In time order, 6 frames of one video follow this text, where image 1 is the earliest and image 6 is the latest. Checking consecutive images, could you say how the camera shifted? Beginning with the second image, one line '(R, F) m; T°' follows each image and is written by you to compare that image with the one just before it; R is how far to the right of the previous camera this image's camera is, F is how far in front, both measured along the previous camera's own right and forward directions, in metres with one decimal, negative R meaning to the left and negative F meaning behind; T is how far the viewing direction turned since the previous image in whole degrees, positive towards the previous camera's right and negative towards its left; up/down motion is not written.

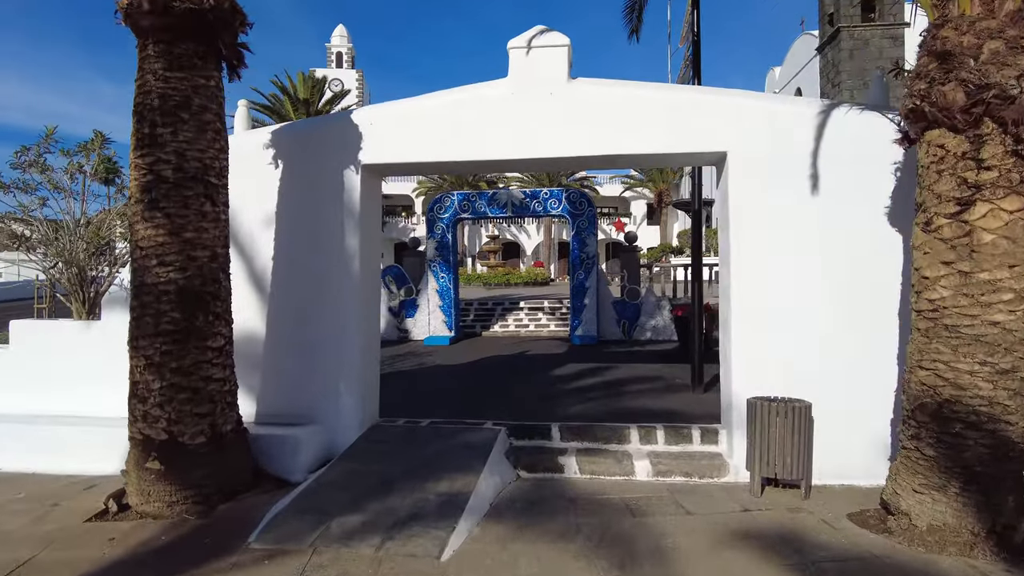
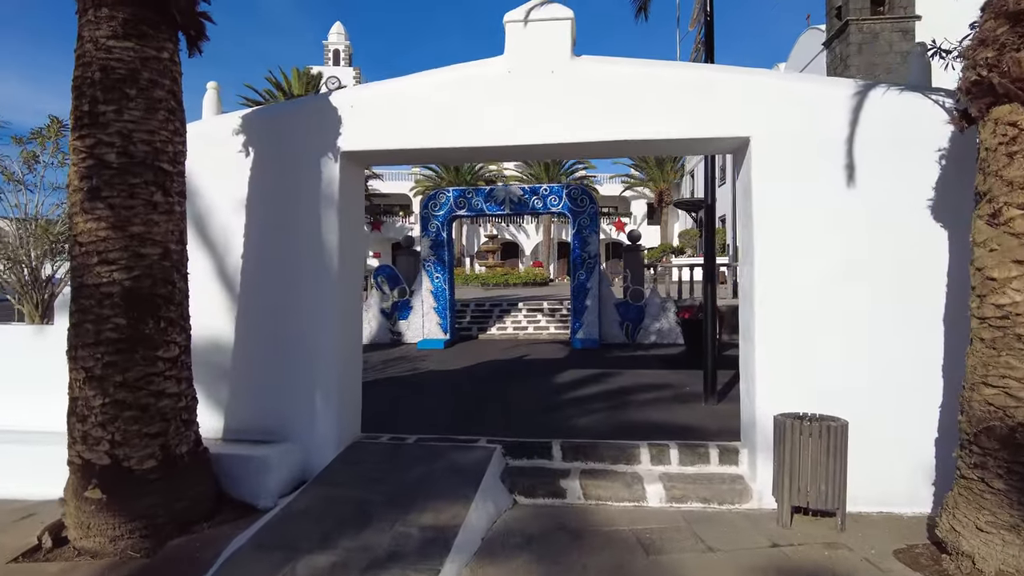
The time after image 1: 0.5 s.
(0.0, +0.6) m; 0°
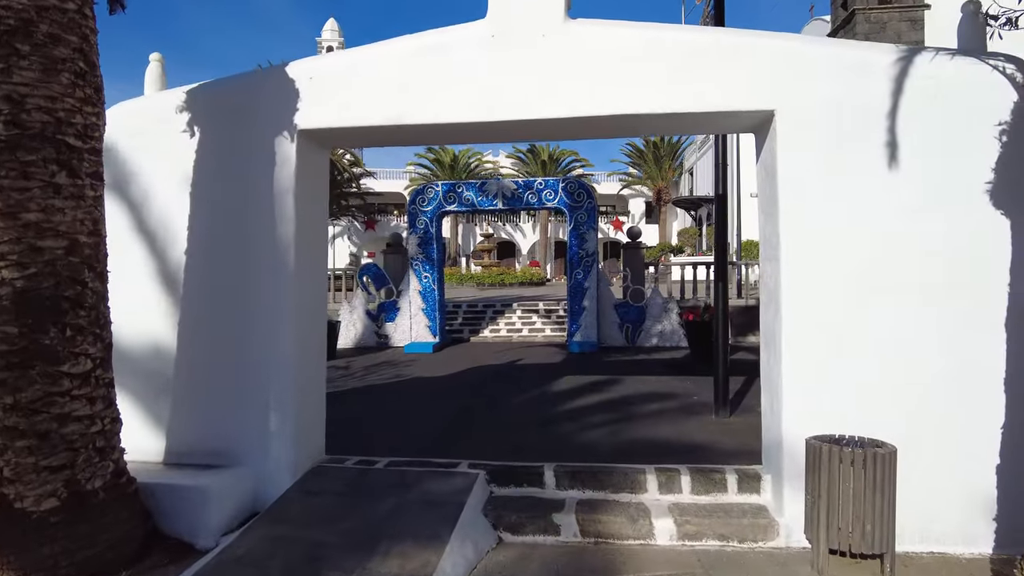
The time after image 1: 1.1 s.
(+0.1, +0.7) m; 0°
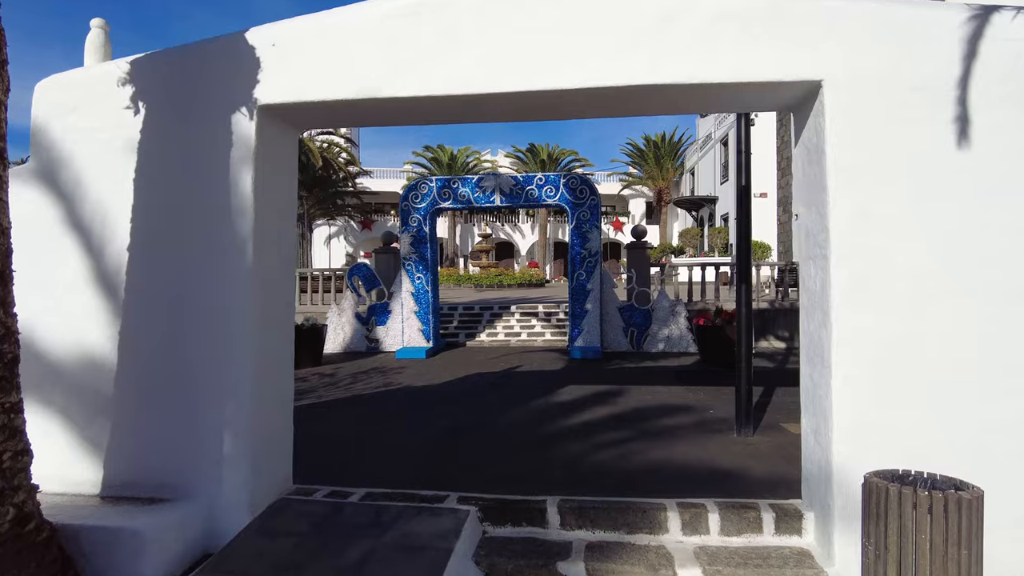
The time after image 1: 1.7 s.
(0.0, +0.7) m; 0°
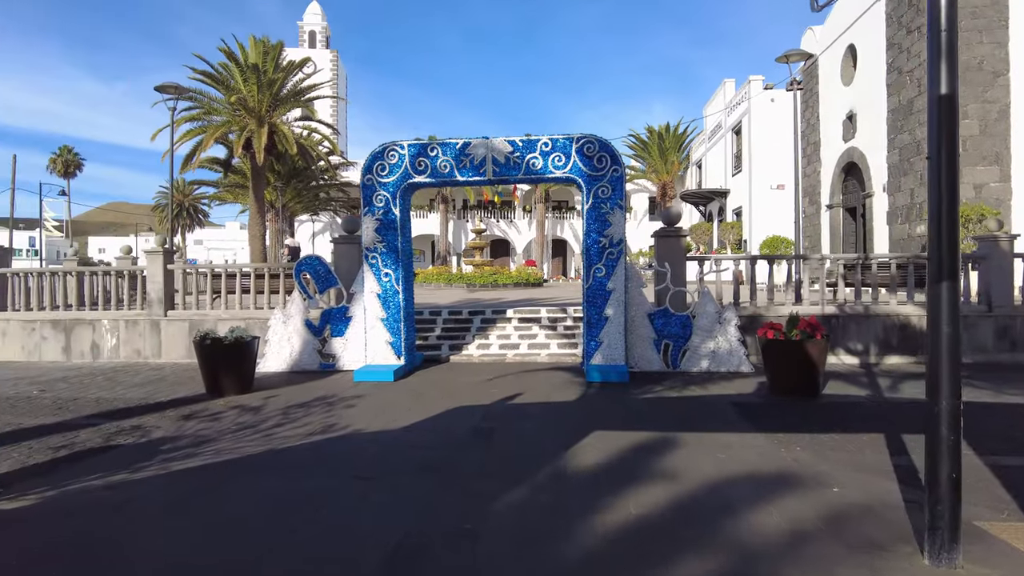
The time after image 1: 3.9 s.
(0.0, +2.6) m; 0°
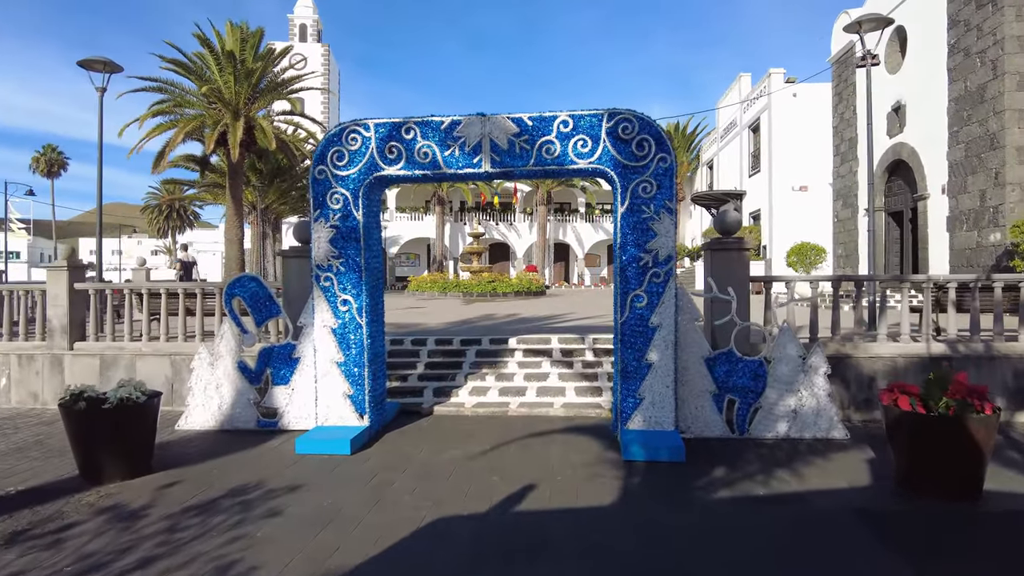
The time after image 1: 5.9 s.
(-0.1, +2.3) m; 0°
